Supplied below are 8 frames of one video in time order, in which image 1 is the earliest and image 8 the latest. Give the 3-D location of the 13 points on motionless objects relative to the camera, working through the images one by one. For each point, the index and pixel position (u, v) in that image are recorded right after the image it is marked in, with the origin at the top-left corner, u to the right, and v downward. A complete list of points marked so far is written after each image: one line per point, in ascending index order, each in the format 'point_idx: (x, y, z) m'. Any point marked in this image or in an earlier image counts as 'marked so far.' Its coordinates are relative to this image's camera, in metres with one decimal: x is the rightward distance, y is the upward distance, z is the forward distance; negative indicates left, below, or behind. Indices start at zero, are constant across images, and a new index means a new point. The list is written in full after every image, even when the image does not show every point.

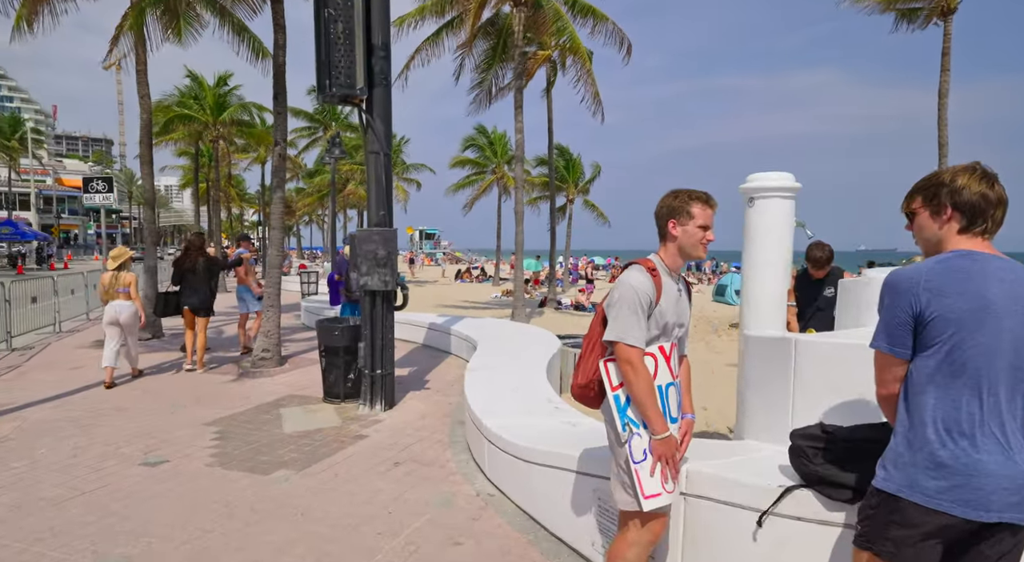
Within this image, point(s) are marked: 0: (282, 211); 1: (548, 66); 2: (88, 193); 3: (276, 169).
0: (-3.2, +1.0, +8.2) m
1: (+1.2, +7.1, +19.5) m
2: (-7.2, +1.5, +10.0) m
3: (-3.2, +1.5, +8.1) m
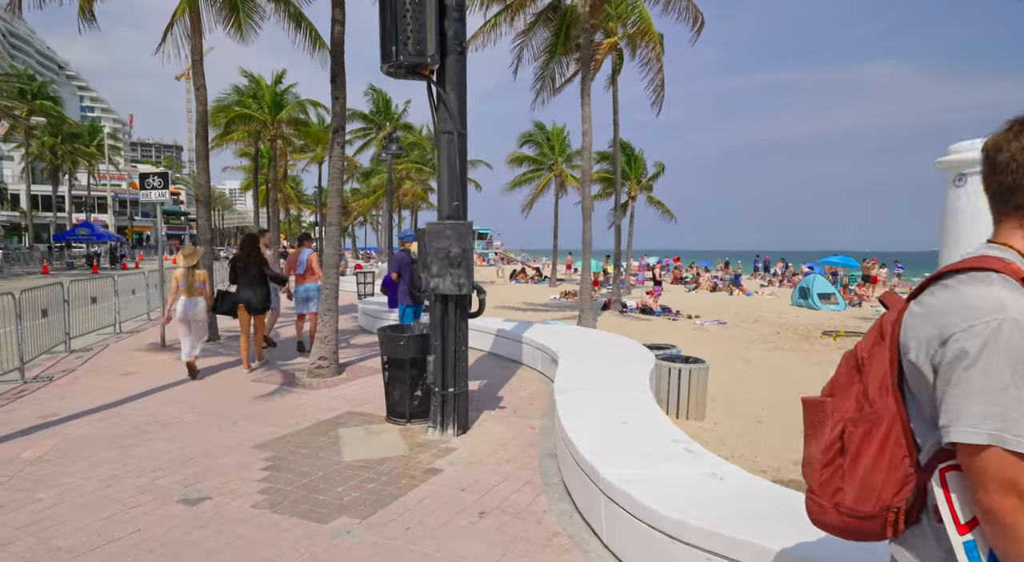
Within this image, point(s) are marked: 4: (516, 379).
0: (-2.2, +1.0, +7.5) m
1: (+3.2, +7.0, +18.3) m
2: (-6.0, +1.5, +9.6) m
3: (-2.2, +1.5, +7.4) m
4: (0.0, -1.2, +7.0) m
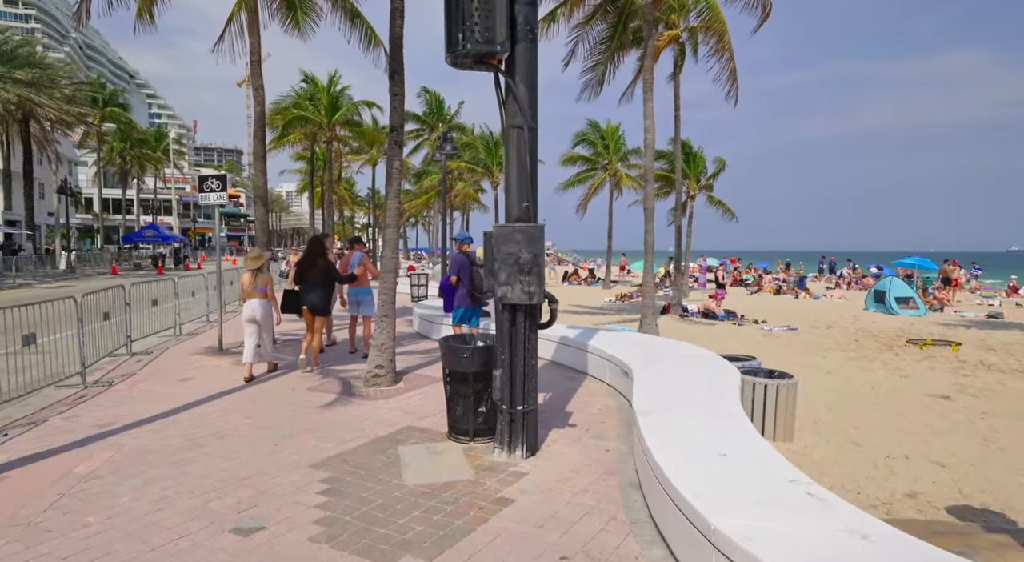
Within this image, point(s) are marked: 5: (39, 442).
0: (-1.4, +0.9, +7.2) m
1: (+4.8, +7.0, +17.6) m
2: (-5.0, +1.5, +9.6) m
3: (-1.4, +1.4, +7.1) m
4: (+0.8, -1.2, +6.5) m
5: (-4.2, -1.4, +5.3) m
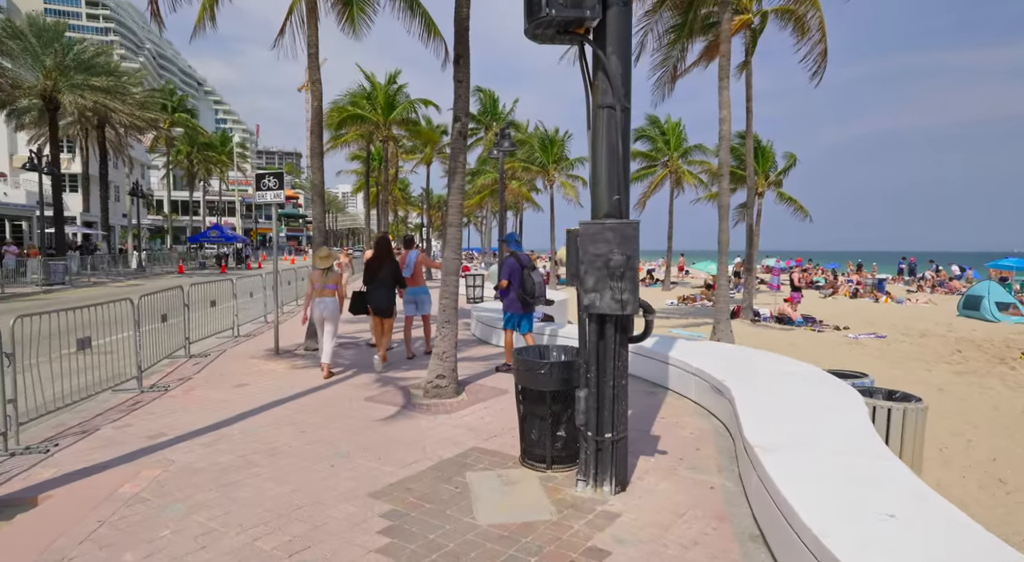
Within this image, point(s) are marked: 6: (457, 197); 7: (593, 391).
0: (-0.6, +0.9, +6.6) m
1: (+6.6, +6.9, +16.4) m
2: (-4.0, +1.4, +9.3) m
3: (-0.6, +1.4, +6.5) m
4: (+1.5, -1.3, +5.8) m
5: (-3.6, -1.5, +5.0) m
6: (-0.6, +0.9, +6.6) m
7: (+0.5, -0.7, +4.0) m
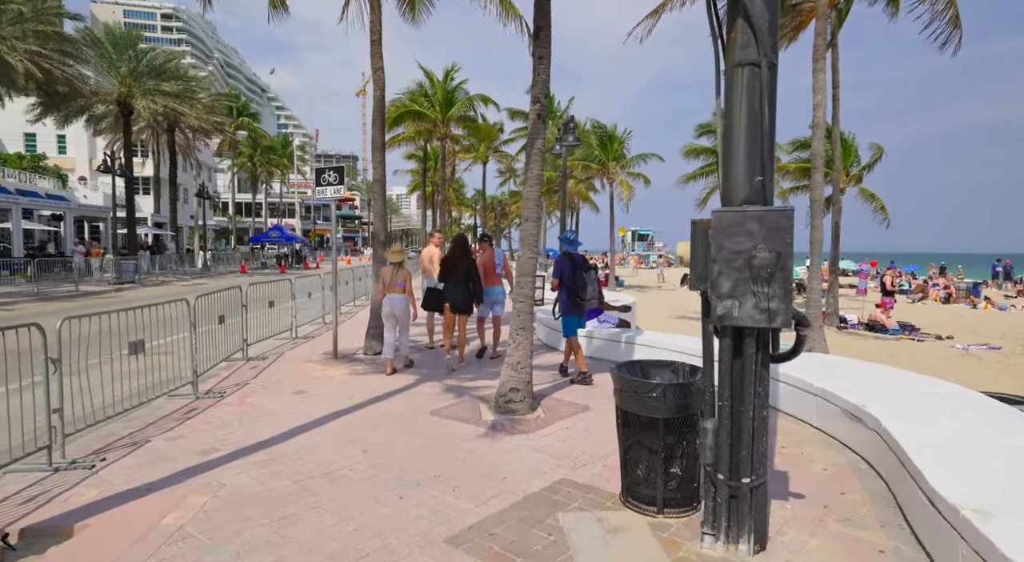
0: (+0.3, +0.8, +5.9) m
1: (+8.2, +6.8, +15.1) m
2: (-2.9, +1.4, +8.9) m
3: (+0.2, +1.4, +5.8) m
4: (+2.3, -1.3, +4.9) m
5: (-2.9, -1.5, +4.5) m
6: (+0.2, +0.9, +5.9) m
7: (+1.1, -0.8, +3.2) m
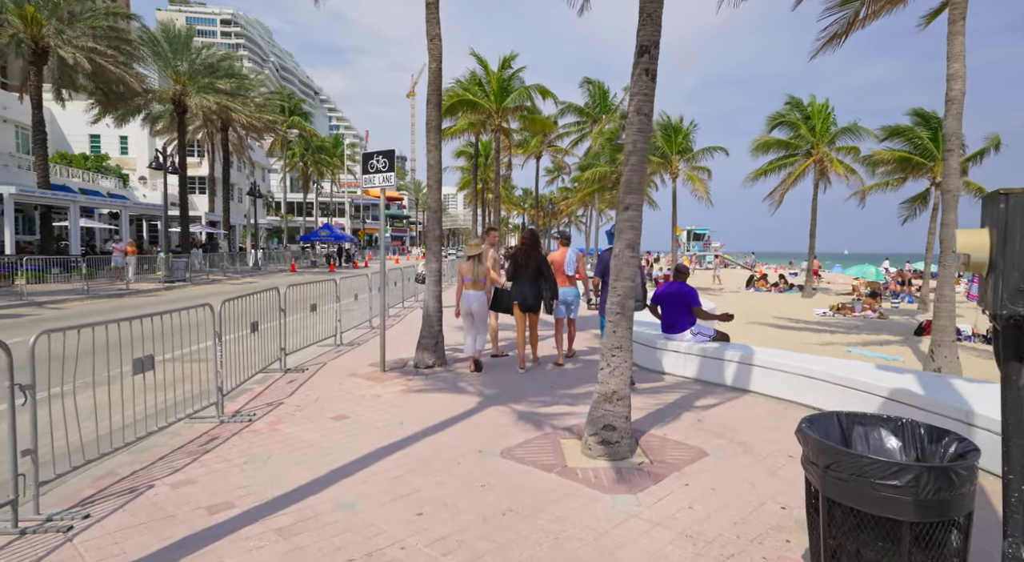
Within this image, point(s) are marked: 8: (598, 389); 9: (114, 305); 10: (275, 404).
0: (+1.0, +0.8, +4.5) m
1: (+9.7, +6.7, +13.1) m
2: (-1.9, +1.4, +7.8) m
3: (+1.0, +1.3, +4.4) m
4: (+2.9, -1.4, +3.4) m
5: (-2.2, -1.5, +3.4) m
6: (+1.0, +0.9, +4.5) m
7: (+1.7, -0.8, +1.7) m
8: (+0.7, -0.9, +4.7) m
9: (-11.5, -0.7, +17.0) m
10: (-2.5, -1.3, +6.1) m
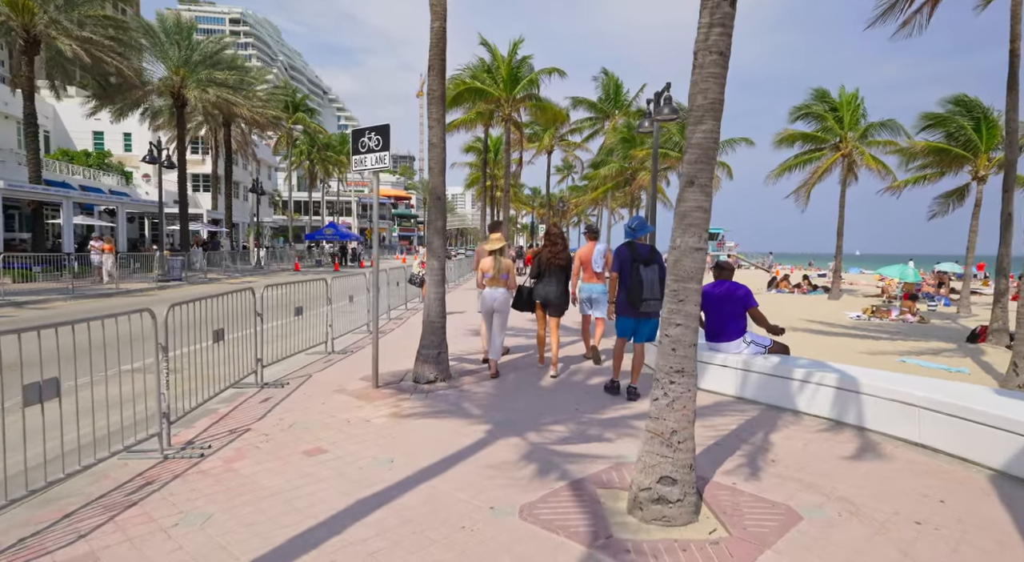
0: (+1.1, +0.8, +3.3) m
1: (+10.0, +6.7, +11.7) m
2: (-1.7, +1.4, +6.6) m
3: (+1.1, +1.3, +3.2) m
4: (+3.0, -1.4, +2.1) m
5: (-2.1, -1.5, +2.2) m
6: (+1.1, +0.9, +3.3) m
7: (+1.8, -0.8, +0.5) m
8: (+0.8, -0.9, +3.5) m
9: (-11.2, -0.7, +15.9) m
10: (-2.3, -1.3, +5.0) m
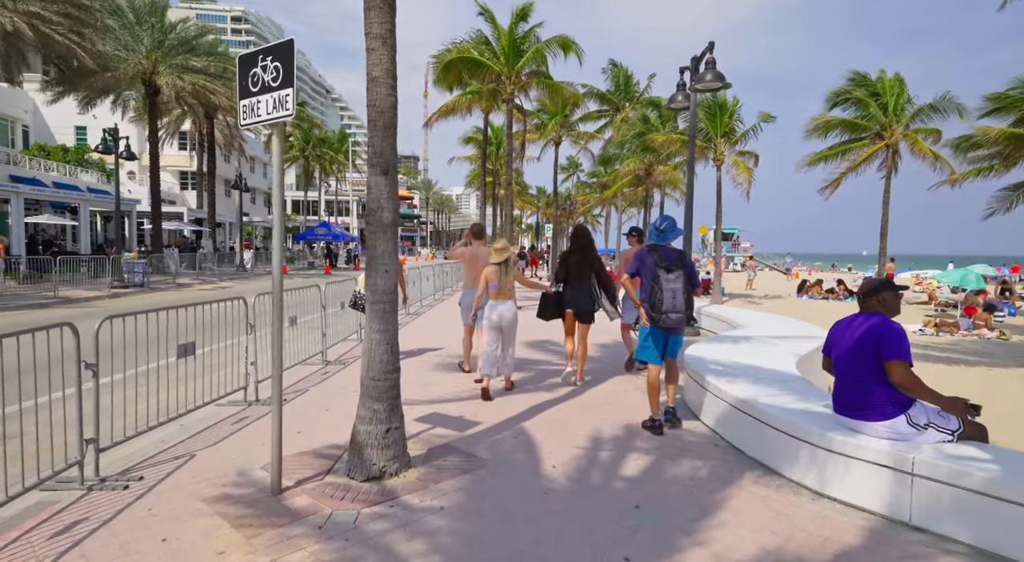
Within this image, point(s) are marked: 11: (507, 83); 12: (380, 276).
0: (+1.1, +0.6, +0.6) m
1: (+10.0, +6.5, +9.0) m
2: (-1.7, +1.2, +3.9) m
3: (+1.0, +1.1, +0.5) m
4: (+3.0, -1.6, -0.6) m
5: (-2.2, -1.7, -0.5) m
6: (+1.0, +0.7, +0.6) m
7: (+1.7, -1.0, -2.2) m
8: (+0.8, -1.1, +0.7) m
9: (-11.1, -0.9, +13.3) m
10: (-2.4, -1.5, +2.3) m
11: (-0.1, +5.3, +15.9) m
12: (-0.9, +0.1, +4.1) m
